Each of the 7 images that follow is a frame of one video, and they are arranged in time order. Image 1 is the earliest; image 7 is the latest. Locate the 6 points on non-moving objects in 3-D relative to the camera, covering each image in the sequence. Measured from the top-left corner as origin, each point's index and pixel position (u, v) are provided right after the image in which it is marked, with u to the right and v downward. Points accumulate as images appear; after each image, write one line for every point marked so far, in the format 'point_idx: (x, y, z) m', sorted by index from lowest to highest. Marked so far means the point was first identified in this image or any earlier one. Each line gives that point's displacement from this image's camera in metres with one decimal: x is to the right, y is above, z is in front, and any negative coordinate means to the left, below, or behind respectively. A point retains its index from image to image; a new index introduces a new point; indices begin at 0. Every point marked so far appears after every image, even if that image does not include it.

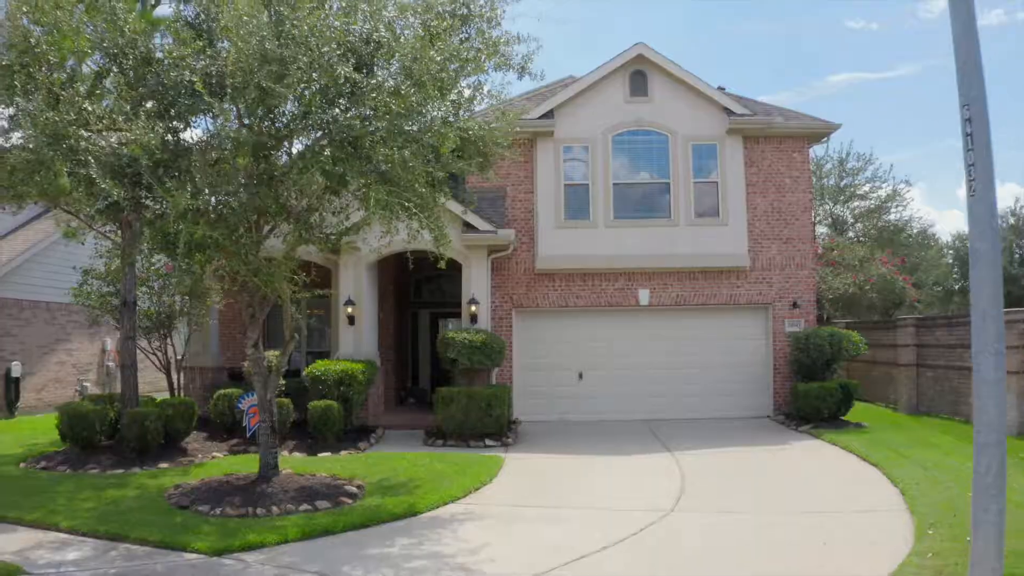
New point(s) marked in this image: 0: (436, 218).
0: (-0.7, +0.7, +8.1) m
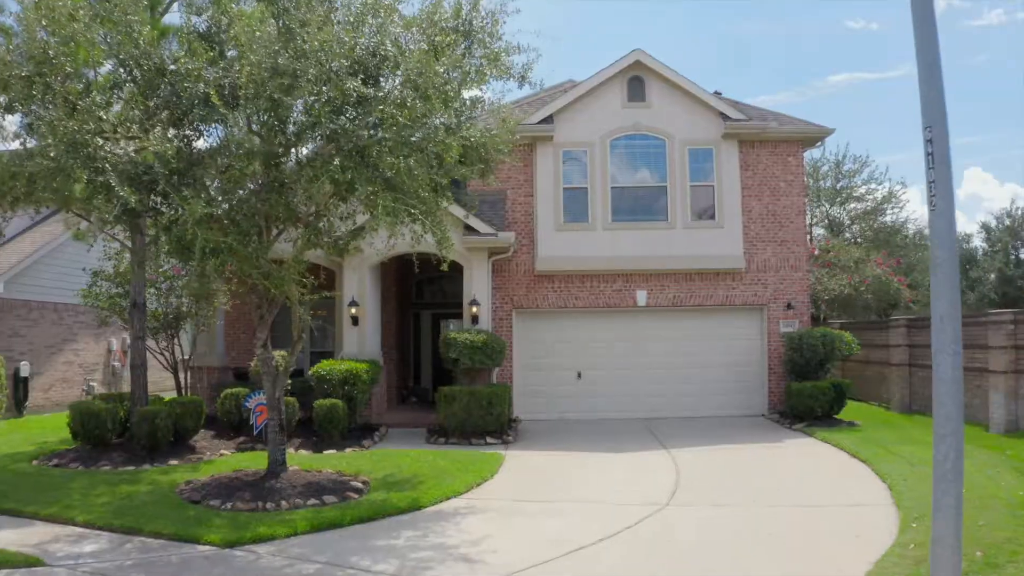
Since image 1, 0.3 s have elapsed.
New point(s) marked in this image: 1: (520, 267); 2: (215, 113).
0: (-0.7, +0.6, +8.4) m
1: (+0.1, +0.4, +14.9) m
2: (-2.6, +1.5, +7.5) m
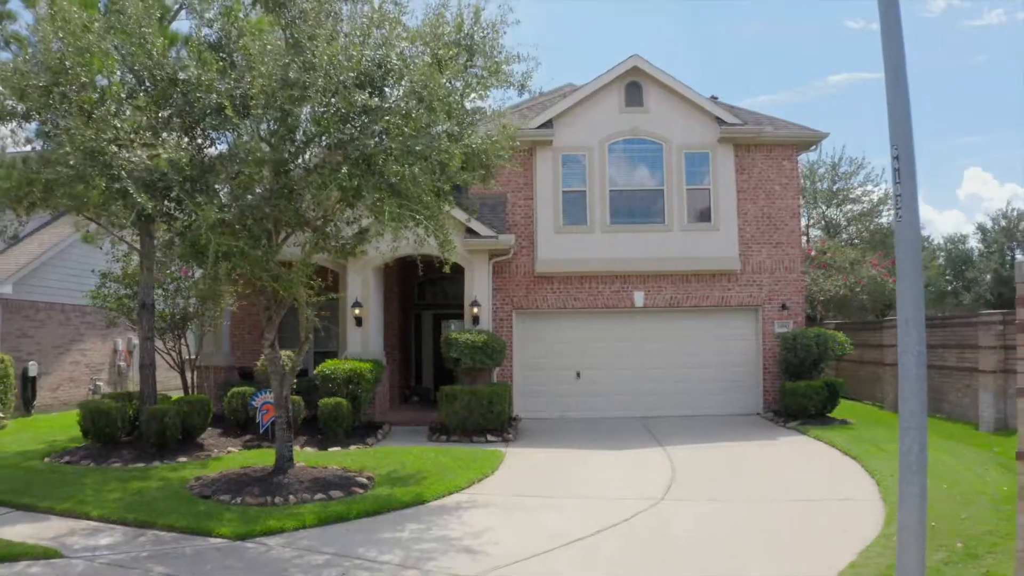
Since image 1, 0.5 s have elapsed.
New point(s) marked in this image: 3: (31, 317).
0: (-0.7, +0.6, +8.7) m
1: (+0.1, +0.3, +15.2) m
2: (-2.6, +1.5, +7.8) m
3: (-10.3, -0.6, +18.0) m
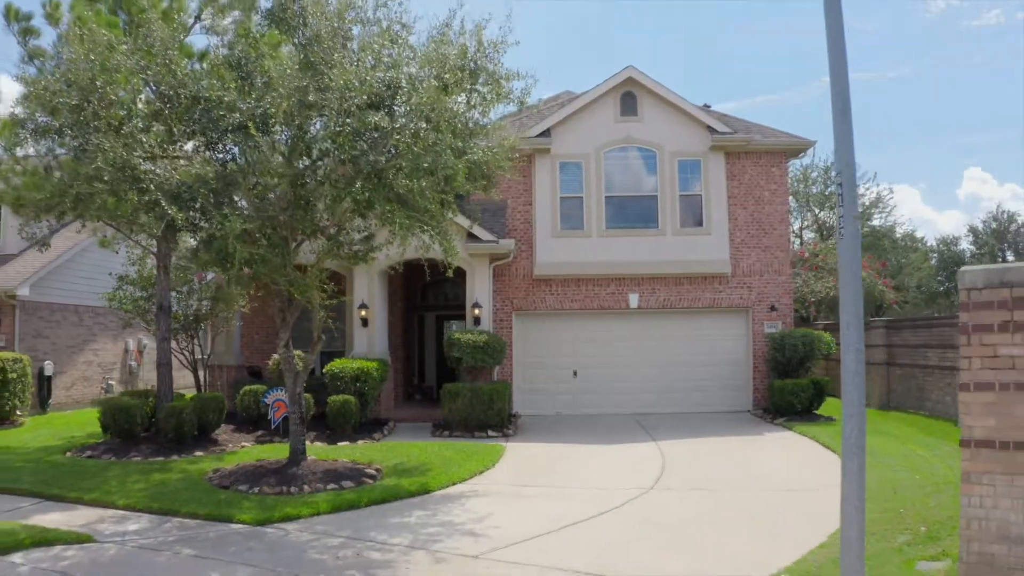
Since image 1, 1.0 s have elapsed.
0: (-0.7, +0.6, +9.3) m
1: (+0.1, +0.3, +15.8) m
2: (-2.6, +1.5, +8.4) m
3: (-10.3, -0.7, +18.6) m
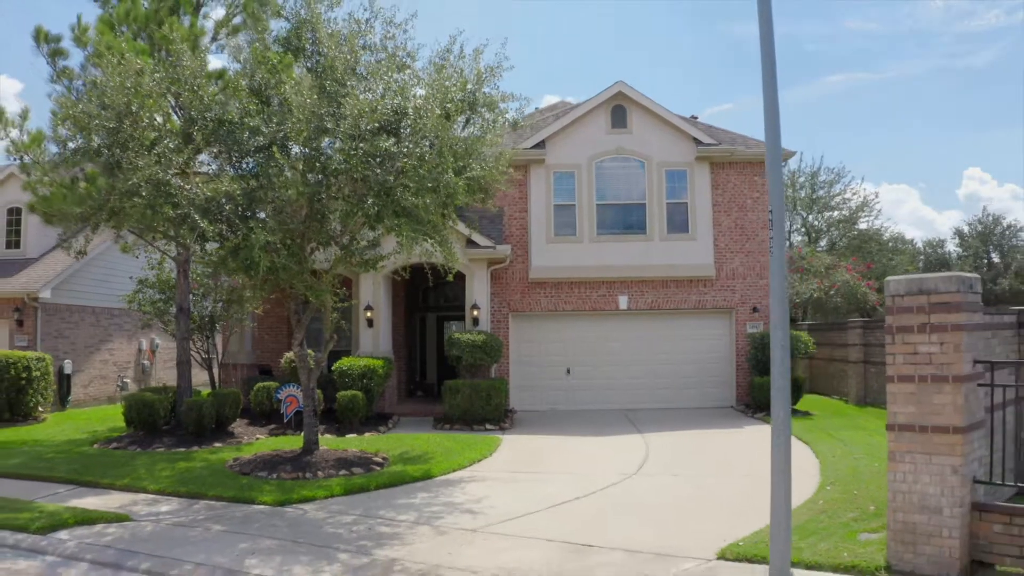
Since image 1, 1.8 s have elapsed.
0: (-0.8, +0.5, +10.2) m
1: (+0.1, +0.3, +16.8) m
2: (-2.7, +1.4, +9.3) m
3: (-10.4, -0.7, +19.5) m
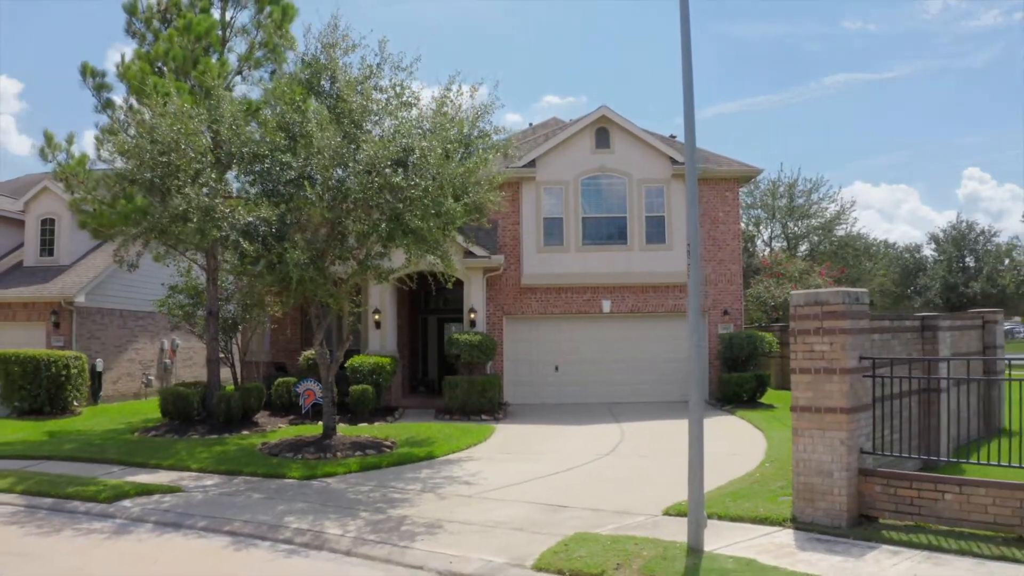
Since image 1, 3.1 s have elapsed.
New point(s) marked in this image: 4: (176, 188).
0: (-0.9, +0.4, +12.0) m
1: (-0.1, +0.1, +18.6) m
2: (-2.8, +1.3, +11.1) m
3: (-10.5, -0.8, +21.3) m
4: (-4.9, +1.5, +12.2) m
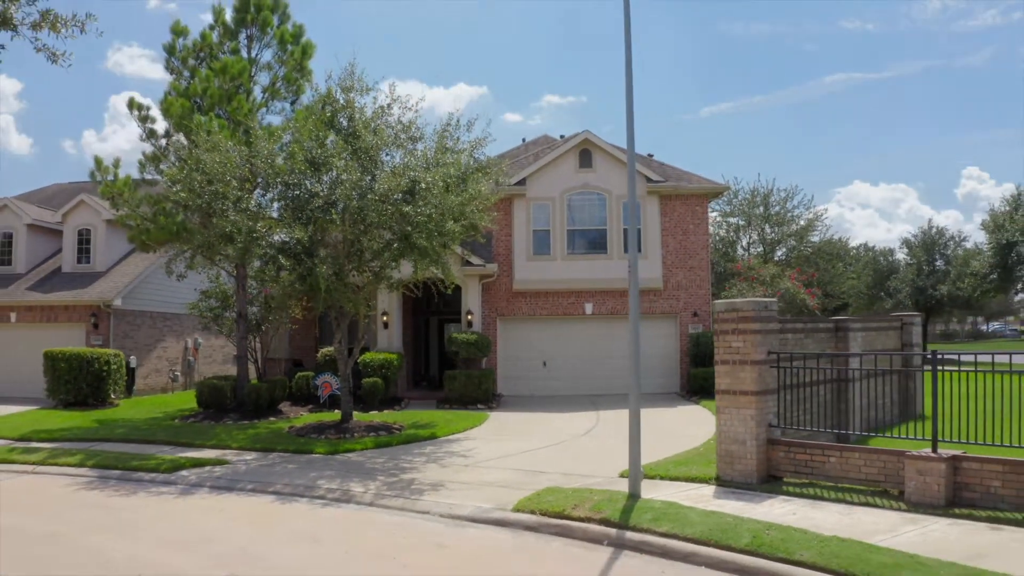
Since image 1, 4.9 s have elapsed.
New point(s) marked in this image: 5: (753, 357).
0: (-1.1, +0.3, +14.3) m
1: (-0.3, 0.0, +20.8) m
2: (-3.0, +1.2, +13.3) m
3: (-10.7, -0.9, +23.5) m
4: (-5.0, +1.3, +14.4) m
5: (+2.9, -0.9, +10.2) m
